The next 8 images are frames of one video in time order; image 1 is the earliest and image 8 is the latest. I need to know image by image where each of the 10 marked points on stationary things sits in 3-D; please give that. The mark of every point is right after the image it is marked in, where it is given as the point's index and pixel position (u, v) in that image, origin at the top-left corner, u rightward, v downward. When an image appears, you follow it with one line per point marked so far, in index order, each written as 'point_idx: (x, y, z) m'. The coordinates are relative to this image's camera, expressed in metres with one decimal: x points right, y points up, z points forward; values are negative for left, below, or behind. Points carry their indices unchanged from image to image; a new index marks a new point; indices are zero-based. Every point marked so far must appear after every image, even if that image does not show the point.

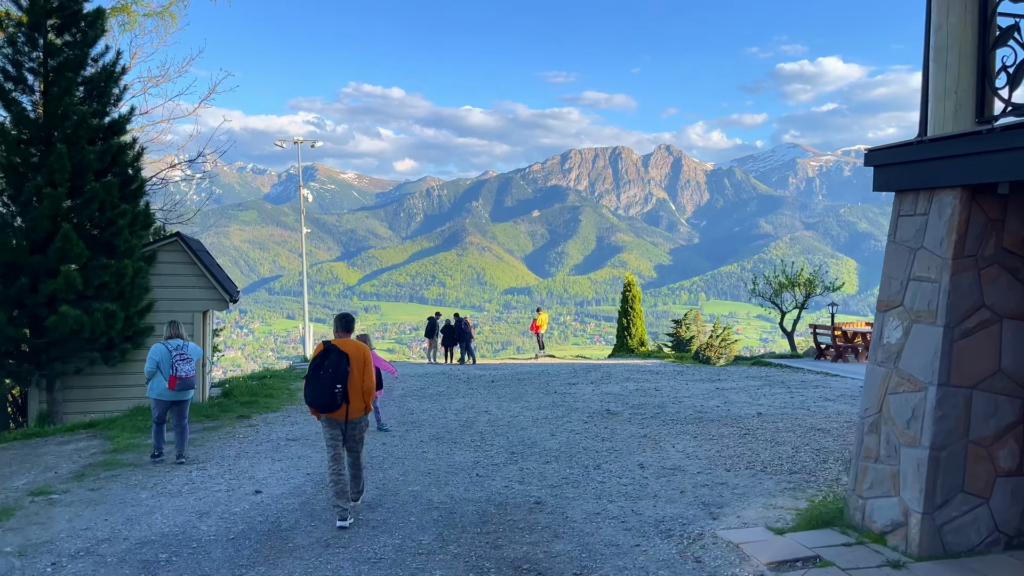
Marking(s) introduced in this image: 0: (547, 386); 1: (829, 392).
0: (+0.6, -1.8, +14.7) m
1: (+5.1, -1.7, +12.8) m
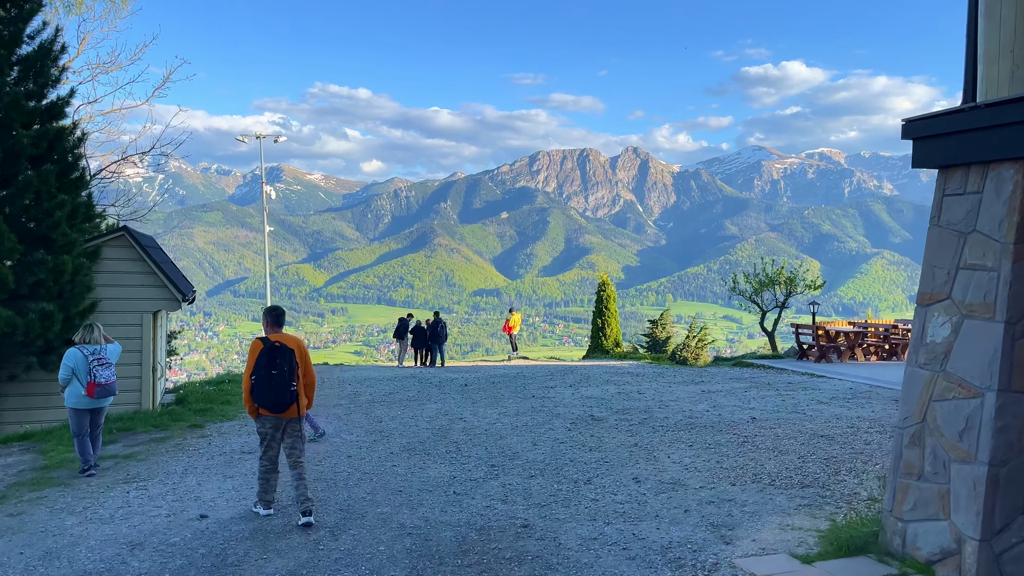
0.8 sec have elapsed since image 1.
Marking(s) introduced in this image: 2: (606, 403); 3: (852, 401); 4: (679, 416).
0: (+0.2, -1.8, +14.0) m
1: (+4.7, -1.6, +12.2) m
2: (+1.4, -1.7, +11.7) m
3: (+4.9, -1.6, +11.7) m
4: (+2.1, -1.6, +10.2) m
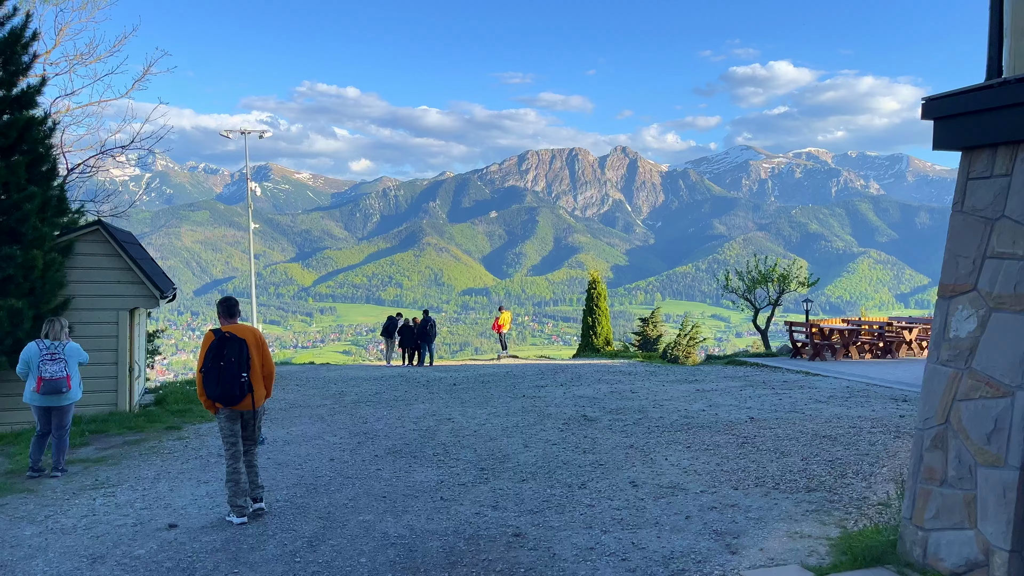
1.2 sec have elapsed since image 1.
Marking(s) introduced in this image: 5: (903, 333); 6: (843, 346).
0: (0.0, -1.7, +13.6) m
1: (+4.5, -1.6, +11.9) m
2: (+1.2, -1.7, +11.4) m
3: (+4.8, -1.6, +11.4) m
4: (+2.0, -1.6, +9.9) m
5: (+9.0, -1.0, +18.4) m
6: (+7.3, -1.3, +17.8) m
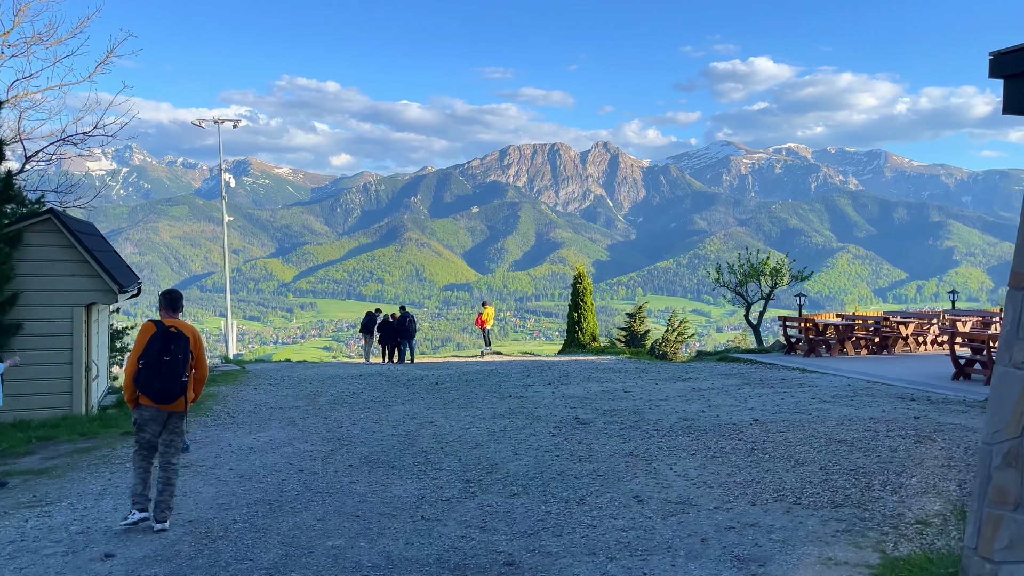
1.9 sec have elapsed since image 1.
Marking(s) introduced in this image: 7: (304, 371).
0: (-0.2, -1.6, +12.9) m
1: (+4.3, -1.5, +11.3) m
2: (+1.0, -1.6, +10.7) m
3: (+4.6, -1.5, +10.8) m
4: (+1.9, -1.5, +9.2) m
5: (+8.6, -0.9, +17.9) m
6: (+7.0, -1.2, +17.2) m
7: (-5.0, -2.0, +19.3) m
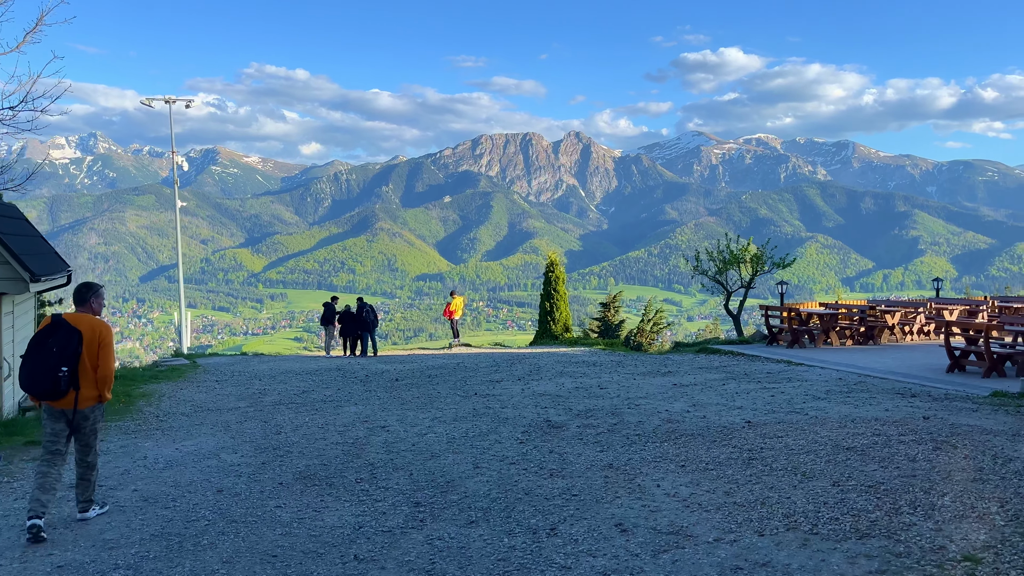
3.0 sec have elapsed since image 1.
0: (-0.7, -1.4, +11.8) m
1: (+3.9, -1.3, +10.4) m
2: (+0.6, -1.4, +9.7) m
3: (+4.2, -1.3, +9.9) m
4: (+1.5, -1.4, +8.2) m
5: (+8.0, -0.6, +17.1) m
6: (+6.3, -0.9, +16.4) m
7: (-5.7, -1.8, +18.1) m
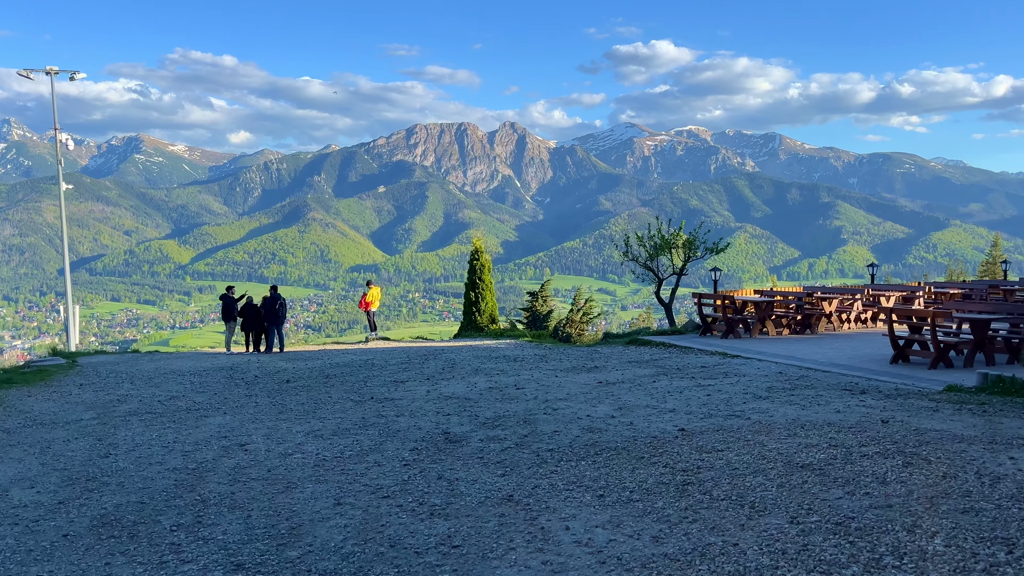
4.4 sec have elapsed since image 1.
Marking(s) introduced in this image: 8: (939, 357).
0: (-2.0, -1.3, +10.3) m
1: (+2.8, -1.1, +9.2) m
2: (-0.4, -1.3, +8.3) m
3: (+3.1, -1.1, +8.7) m
4: (+0.6, -1.2, +6.9) m
5: (+6.3, -0.3, +16.2) m
6: (+4.7, -0.6, +15.4) m
7: (-7.4, -1.6, +16.2) m
8: (+6.0, -1.0, +11.2) m
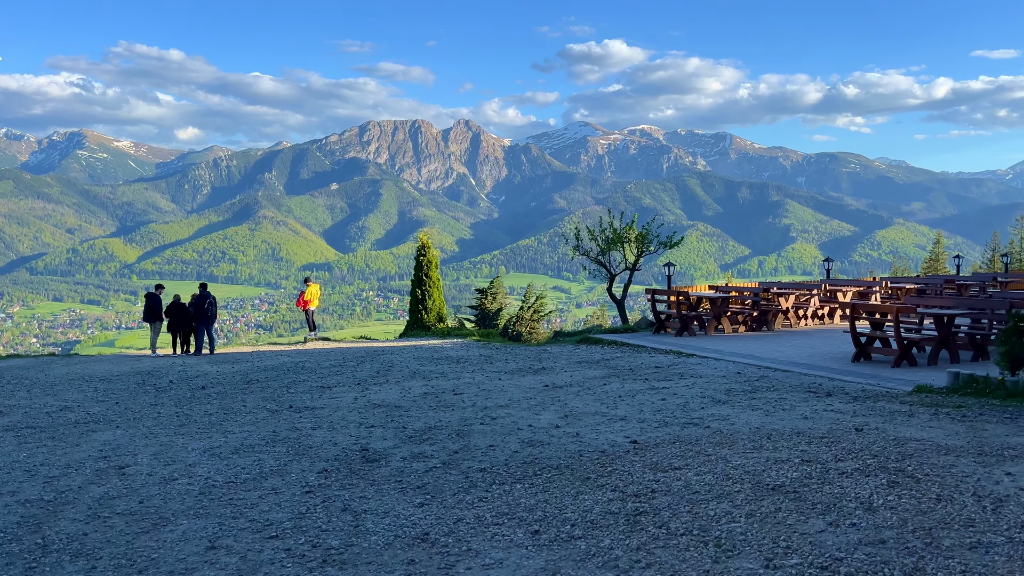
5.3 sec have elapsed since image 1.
0: (-2.7, -1.2, +9.3) m
1: (+2.1, -1.1, +8.5) m
2: (-1.1, -1.2, +7.3) m
3: (+2.5, -1.1, +8.0) m
4: (0.0, -1.2, +6.0) m
5: (+5.2, -0.2, +15.7) m
6: (+3.7, -0.6, +14.7) m
7: (-8.4, -1.5, +14.8) m
8: (+5.2, -0.9, +10.7) m
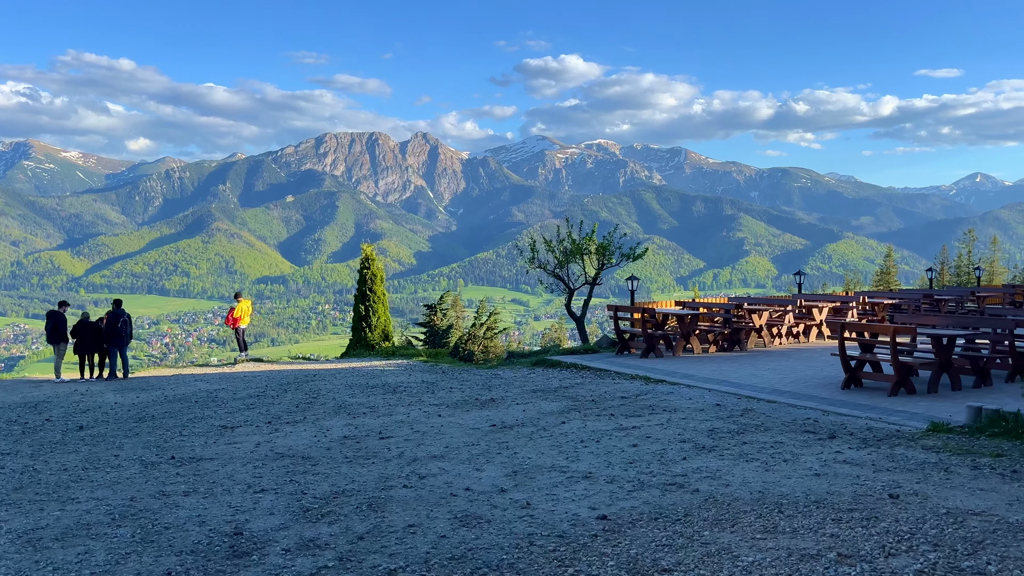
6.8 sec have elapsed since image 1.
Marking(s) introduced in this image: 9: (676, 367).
0: (-3.3, -1.4, +7.6) m
1: (+1.6, -1.2, +7.0) m
2: (-1.5, -1.4, +5.7) m
3: (+1.9, -1.2, +6.6) m
4: (-0.4, -1.3, +4.5) m
5: (+4.3, -0.5, +14.4) m
6: (+2.9, -0.8, +13.4) m
7: (-9.3, -1.8, +12.8) m
8: (+4.5, -1.1, +9.4) m
9: (+2.4, -1.2, +11.8) m
